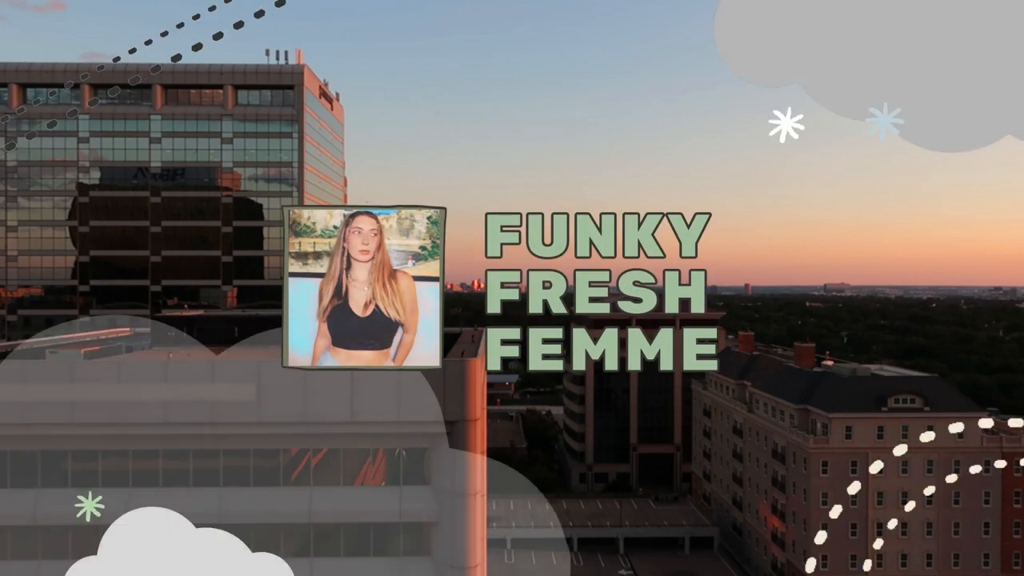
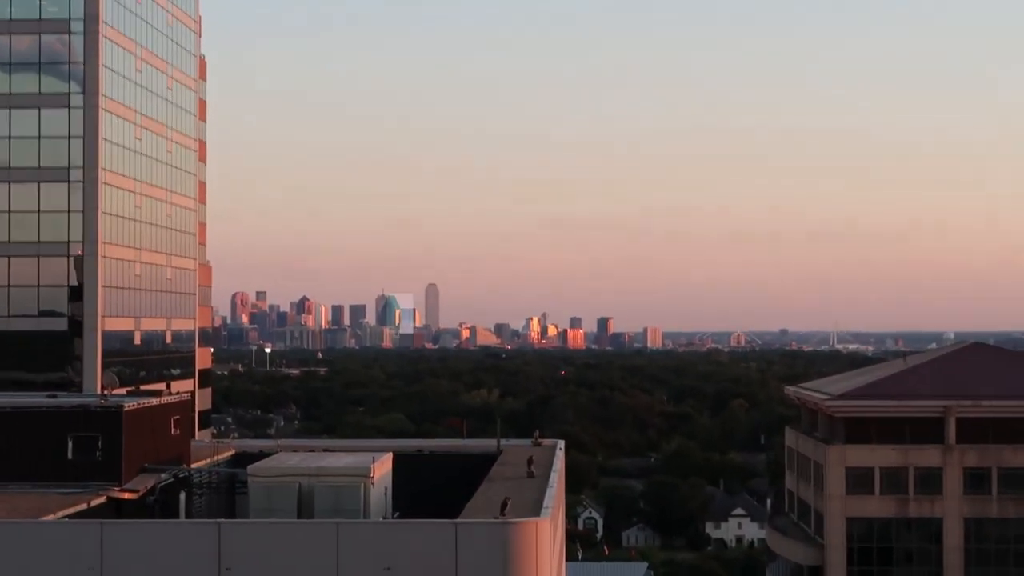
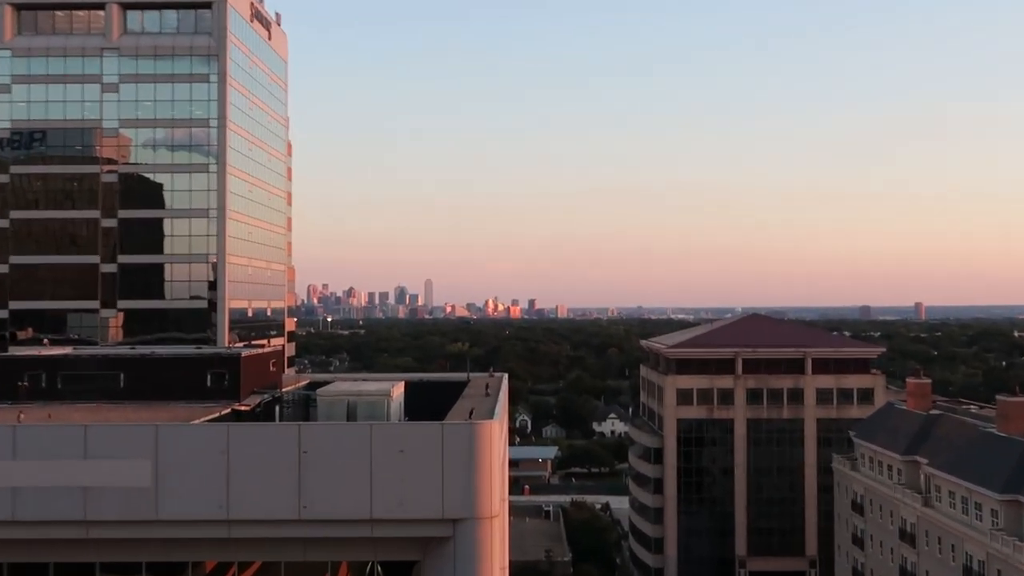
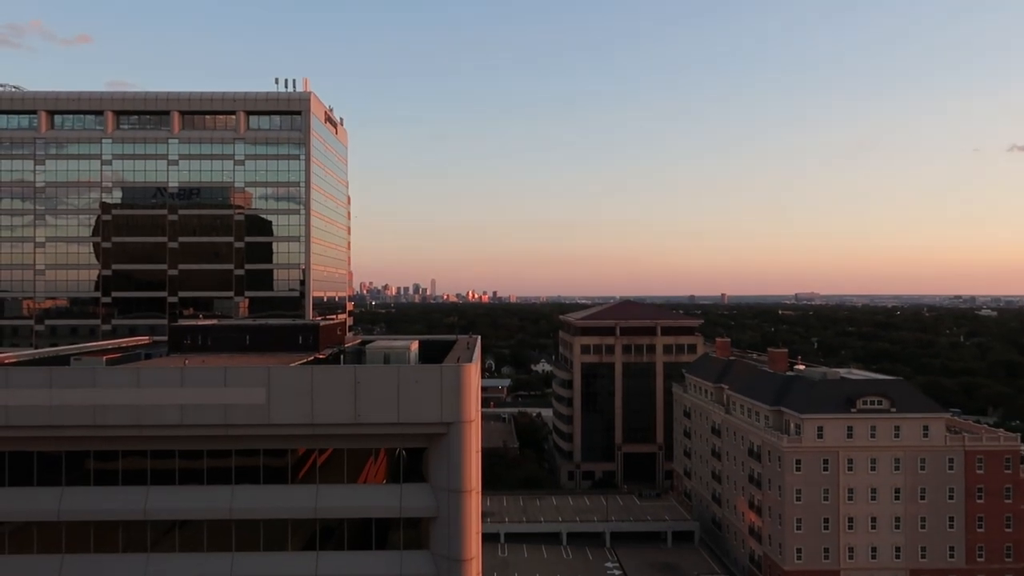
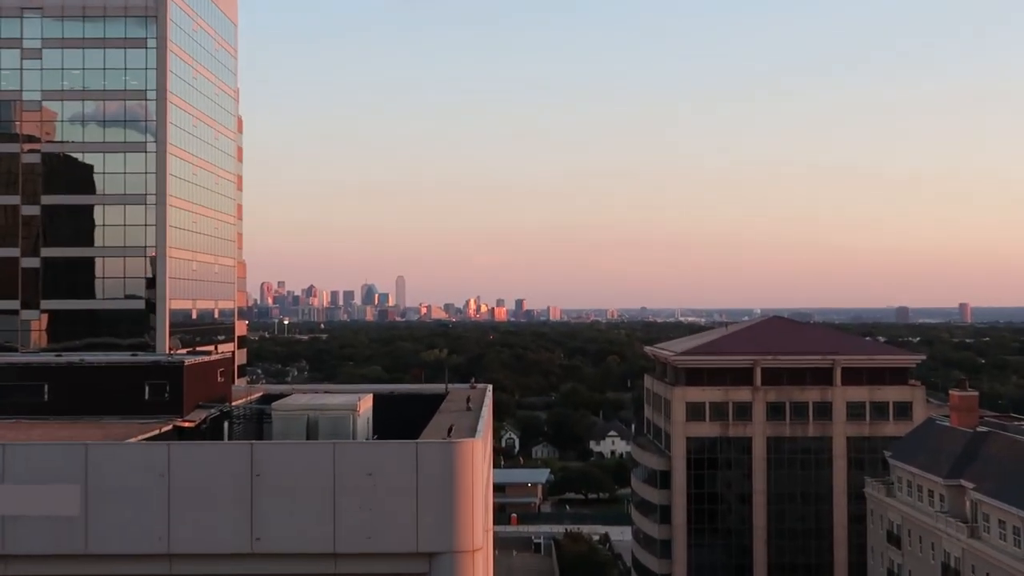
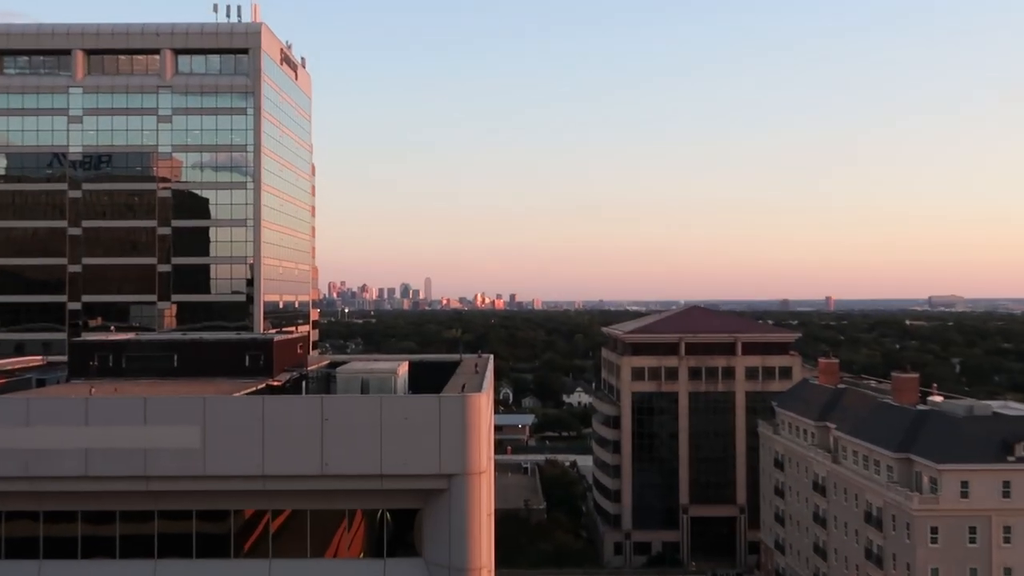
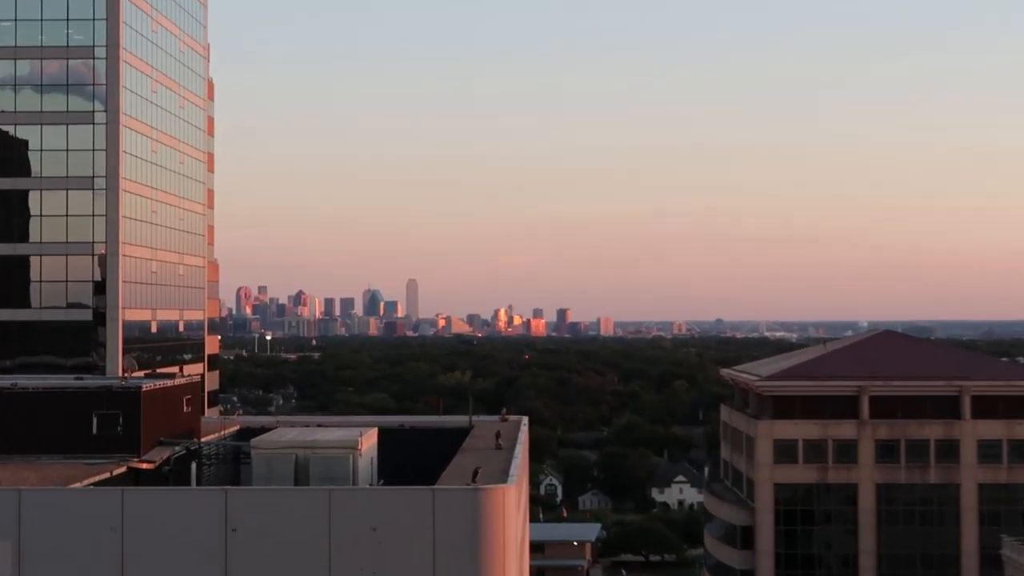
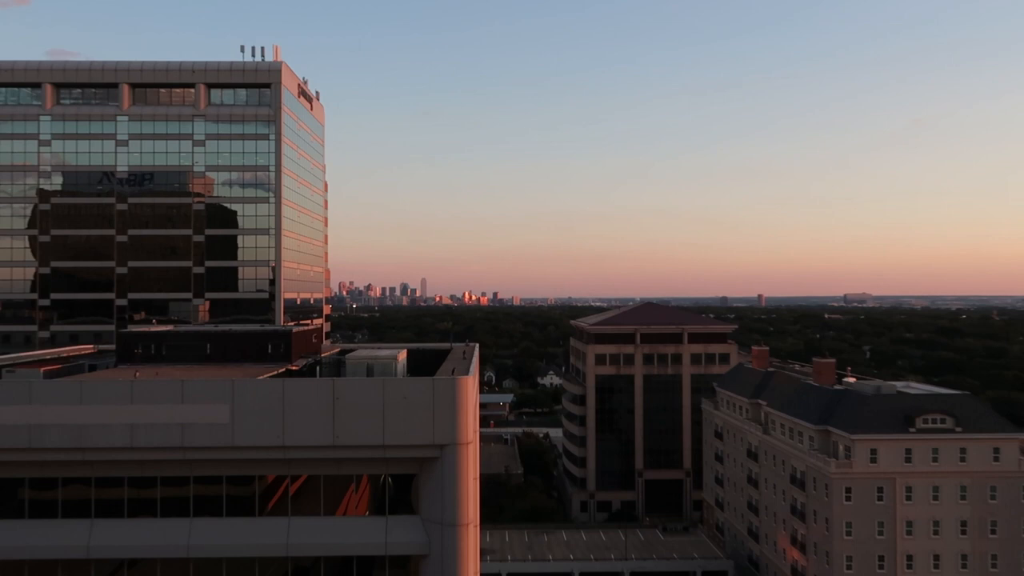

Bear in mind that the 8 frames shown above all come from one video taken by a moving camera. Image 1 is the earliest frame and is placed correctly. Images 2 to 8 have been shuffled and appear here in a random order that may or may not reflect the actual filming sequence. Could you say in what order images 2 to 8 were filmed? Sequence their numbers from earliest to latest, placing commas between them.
4, 8, 6, 3, 5, 7, 2
